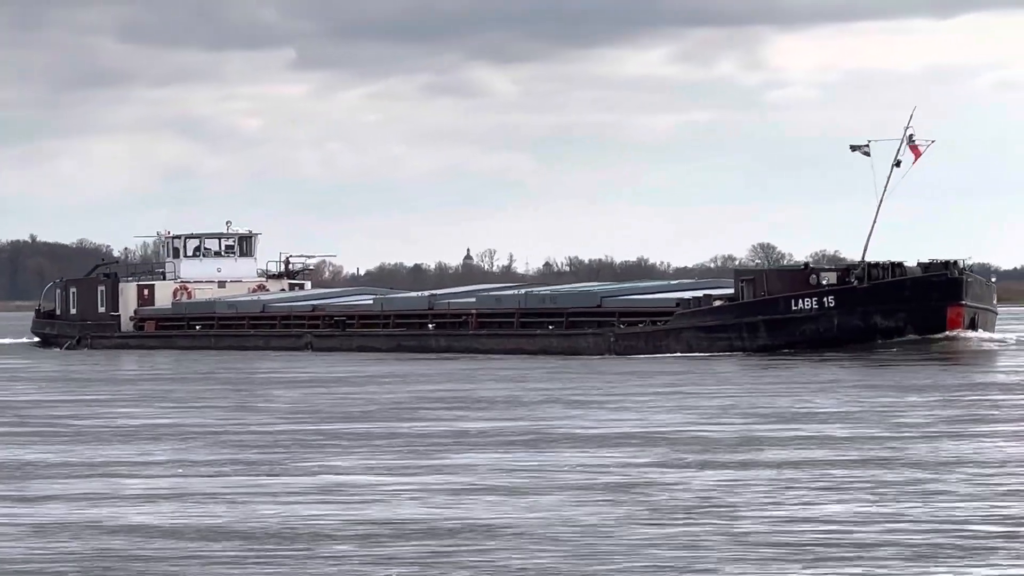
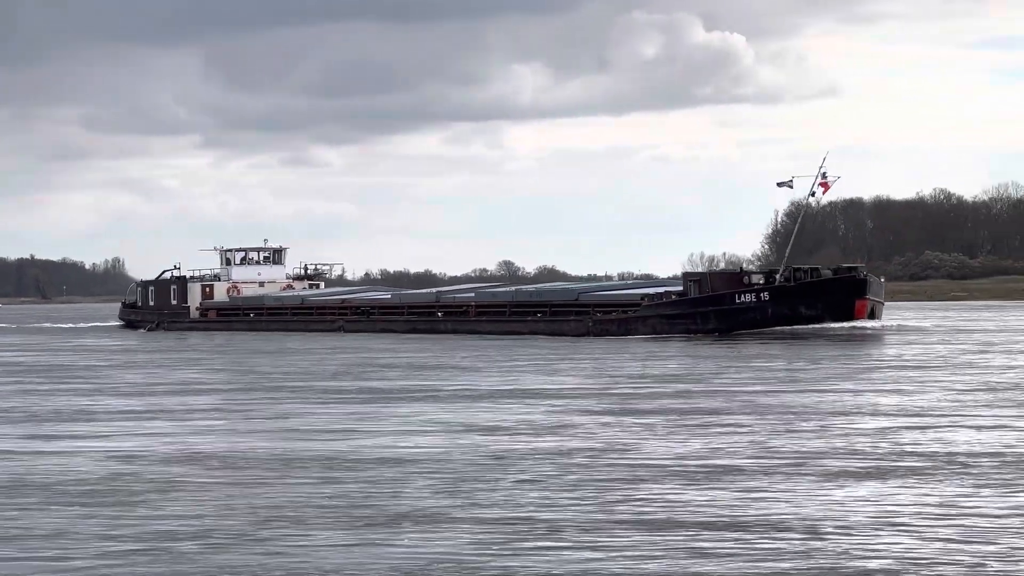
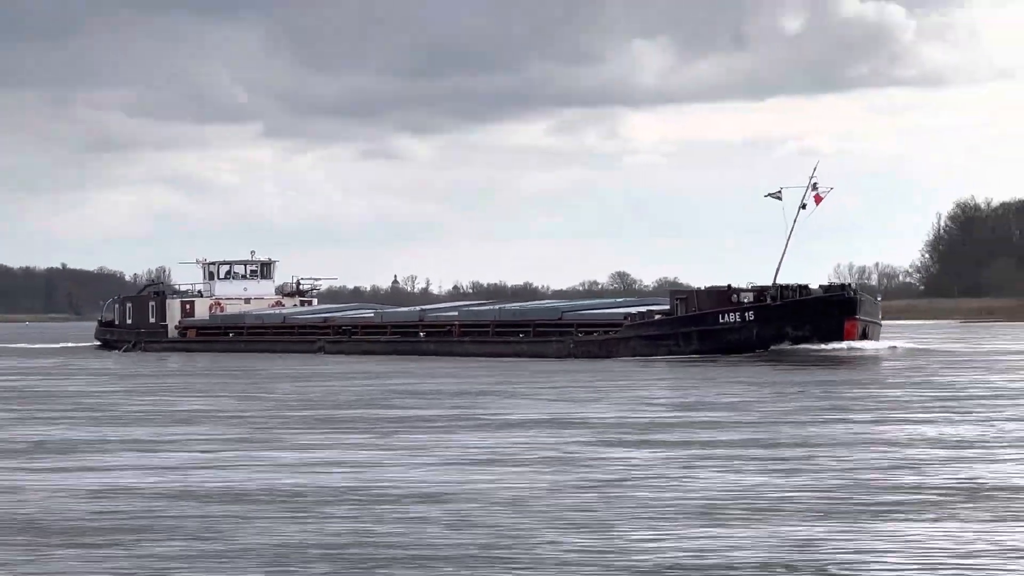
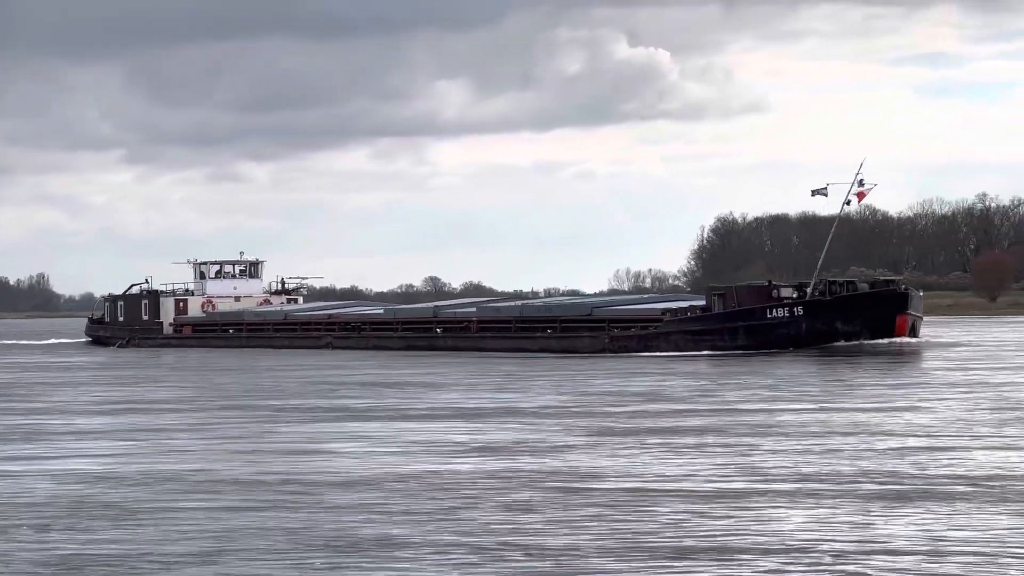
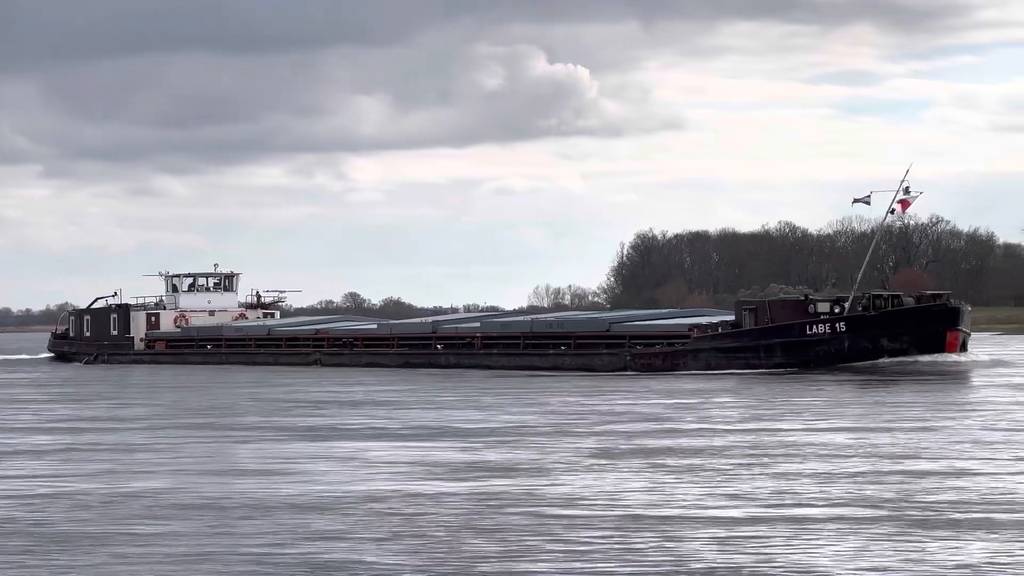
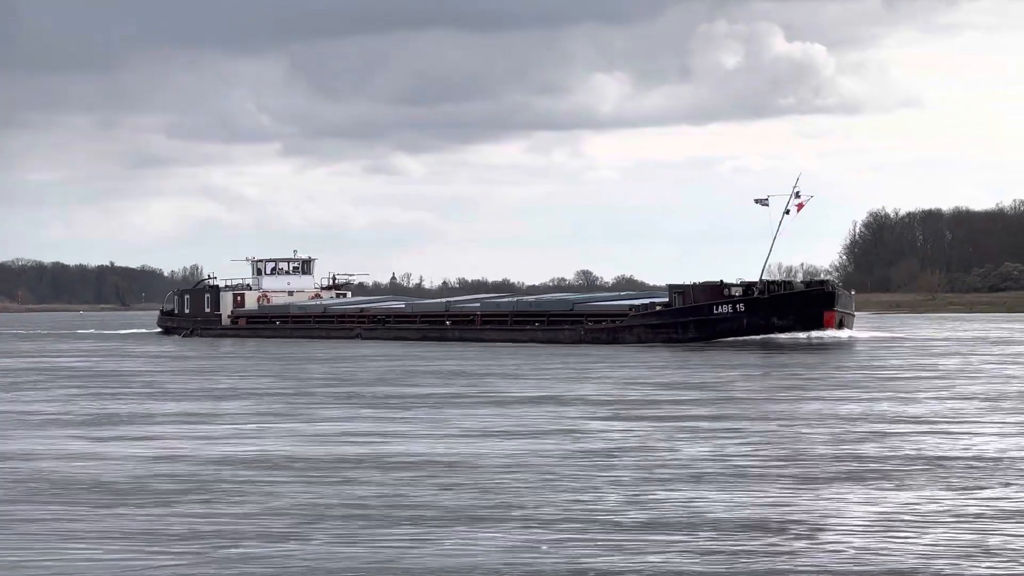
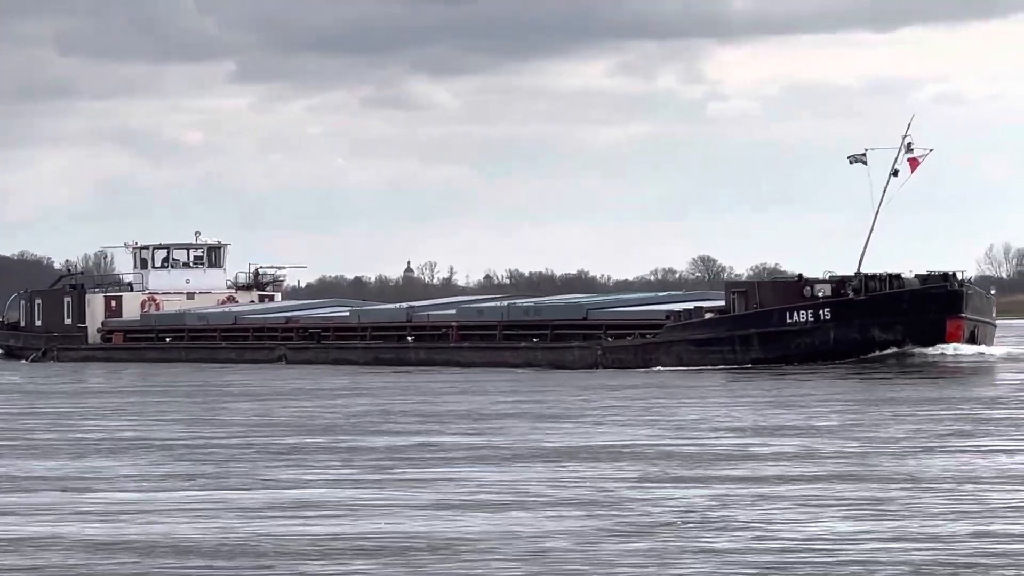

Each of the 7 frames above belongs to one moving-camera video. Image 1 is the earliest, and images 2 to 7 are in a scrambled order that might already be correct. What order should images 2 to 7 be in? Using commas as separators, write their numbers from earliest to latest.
7, 3, 6, 2, 4, 5
